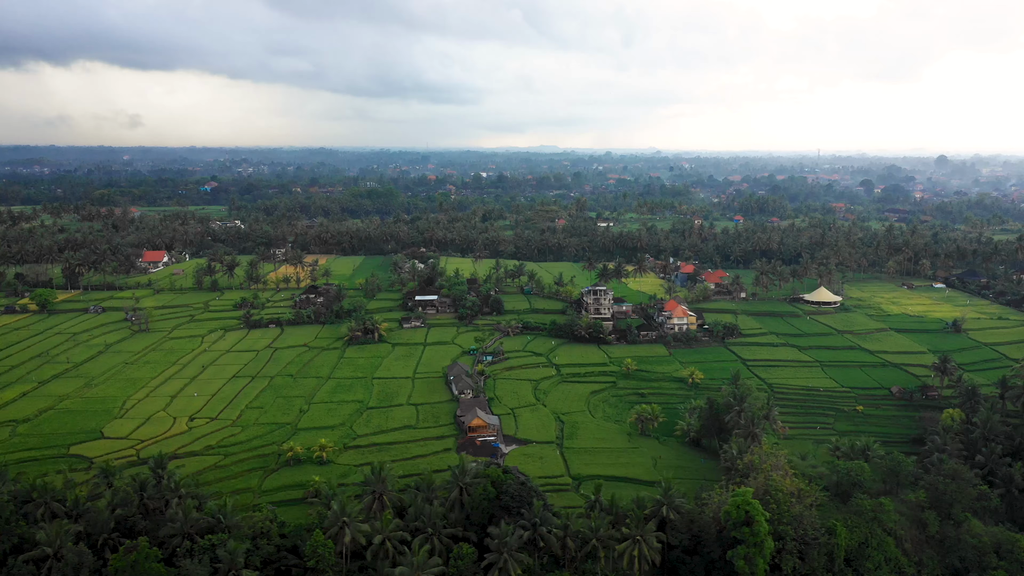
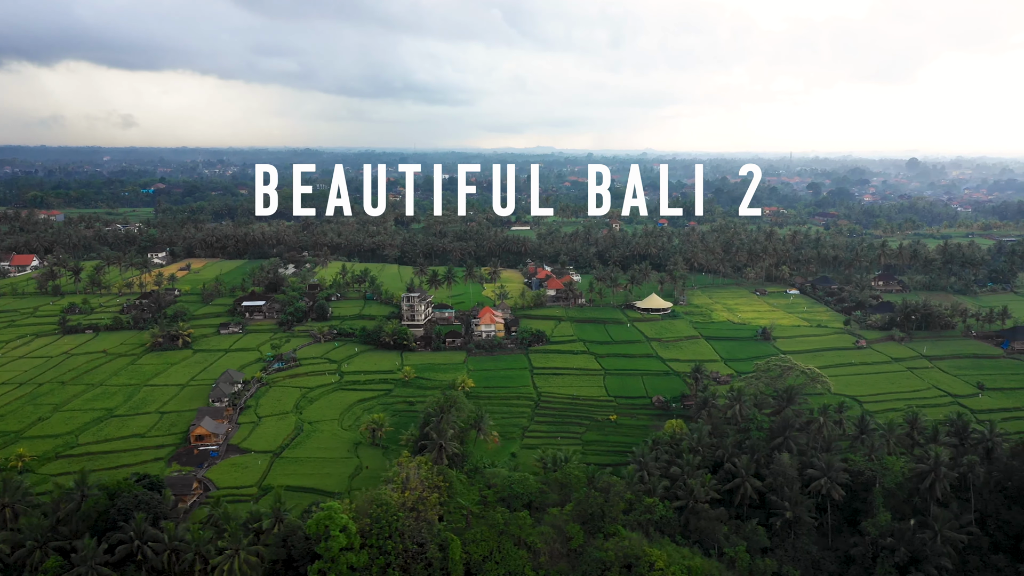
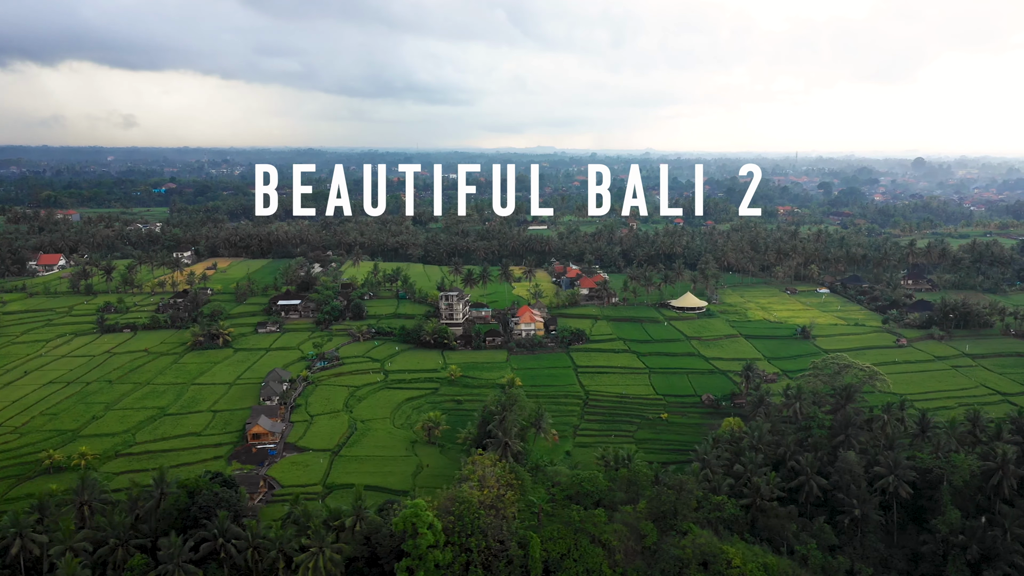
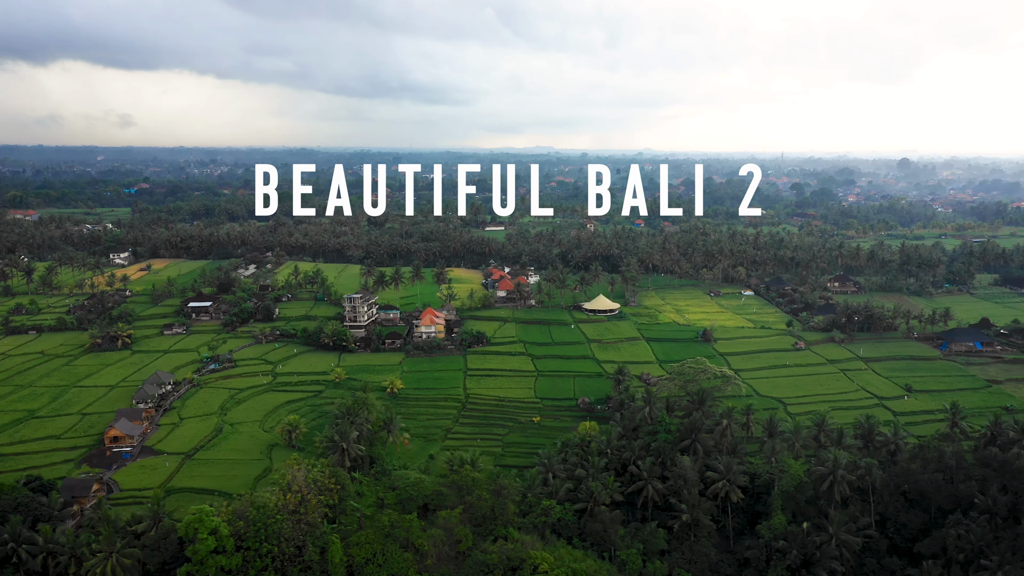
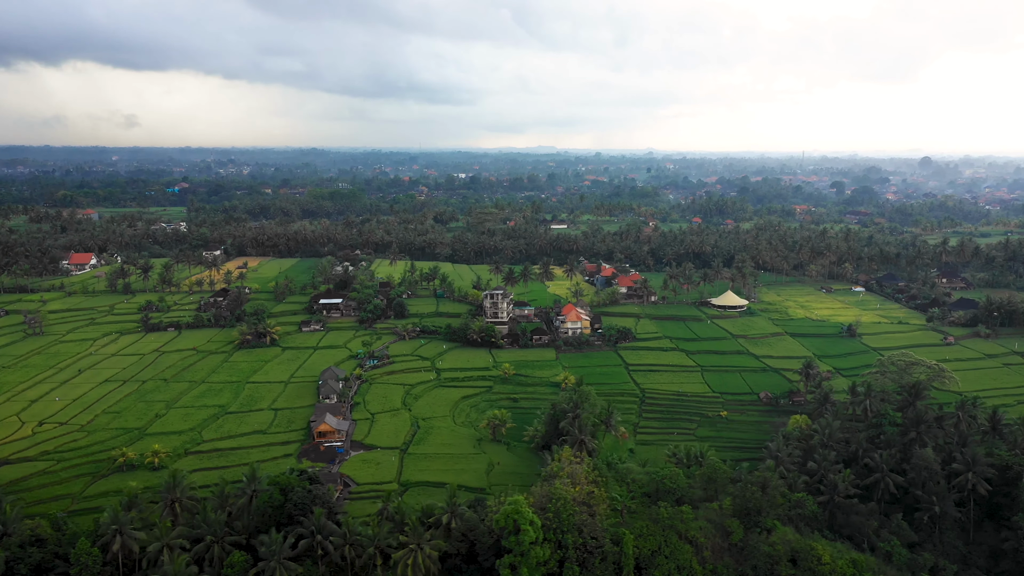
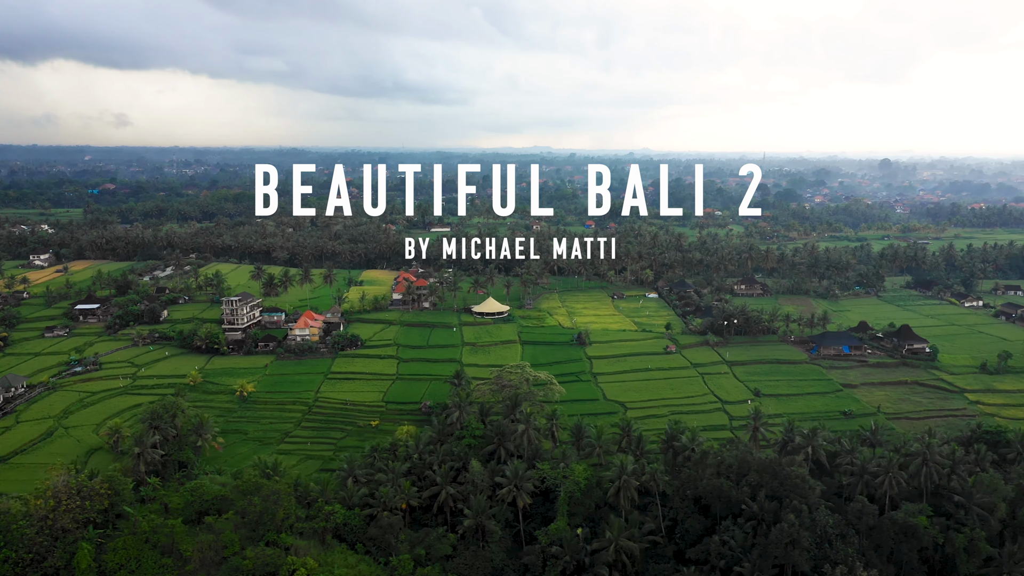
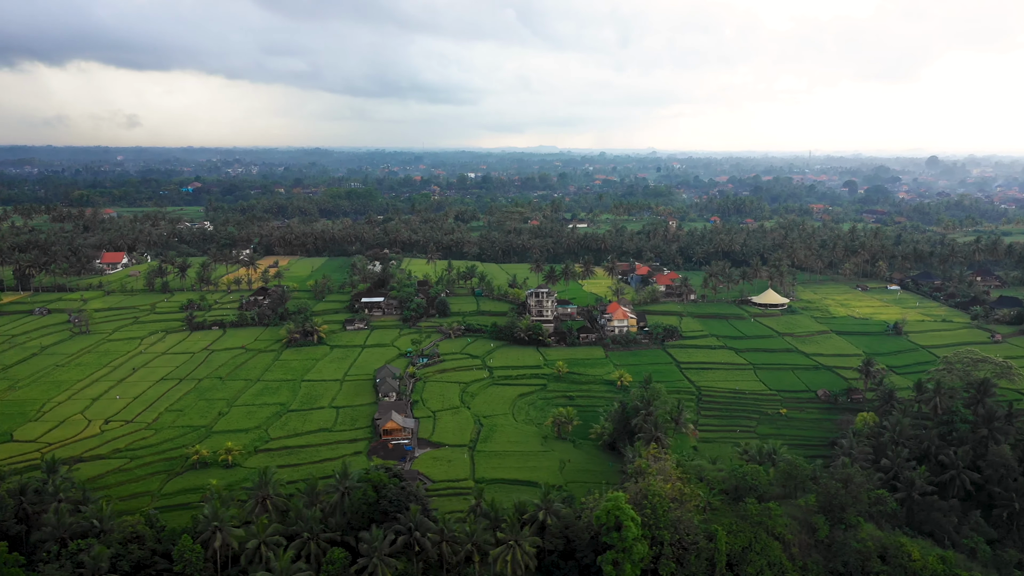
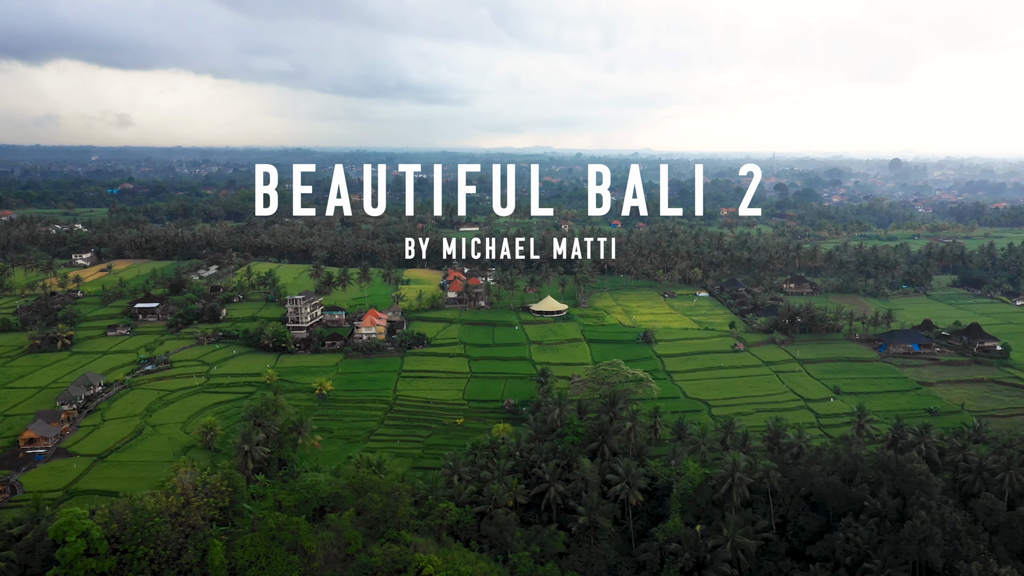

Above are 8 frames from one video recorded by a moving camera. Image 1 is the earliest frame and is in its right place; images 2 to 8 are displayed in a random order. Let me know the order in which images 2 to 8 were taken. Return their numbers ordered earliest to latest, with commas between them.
7, 5, 3, 2, 4, 8, 6
